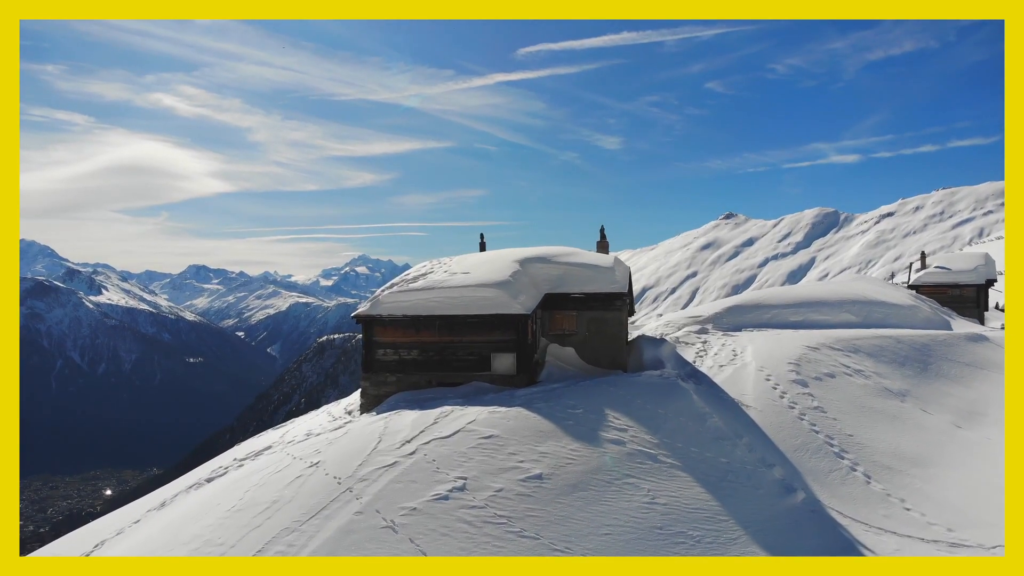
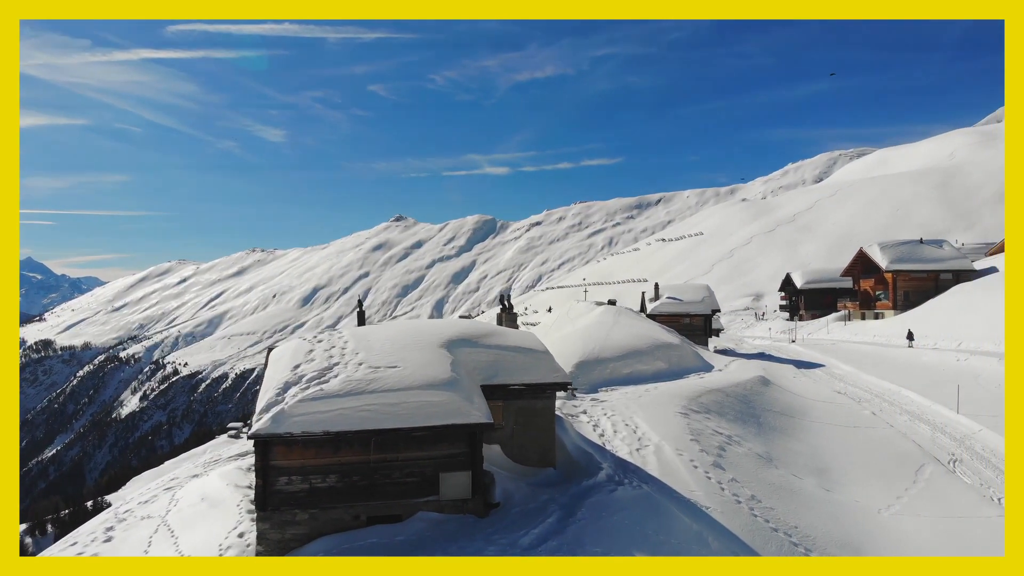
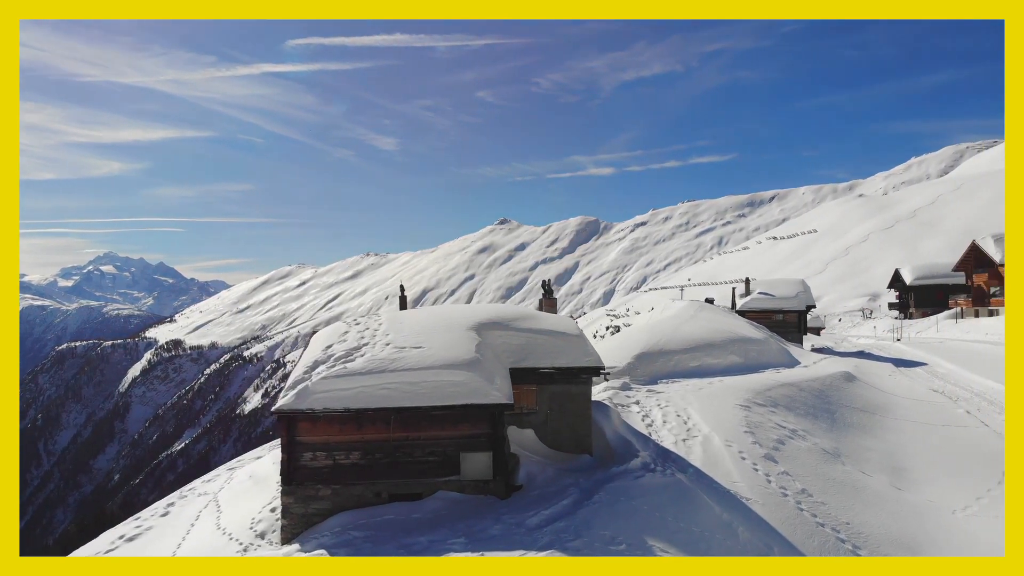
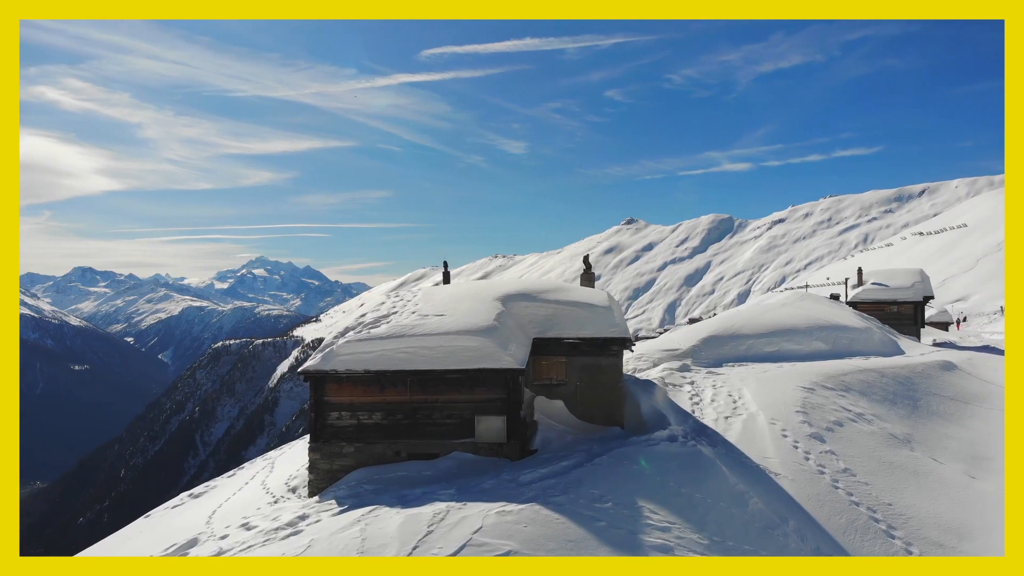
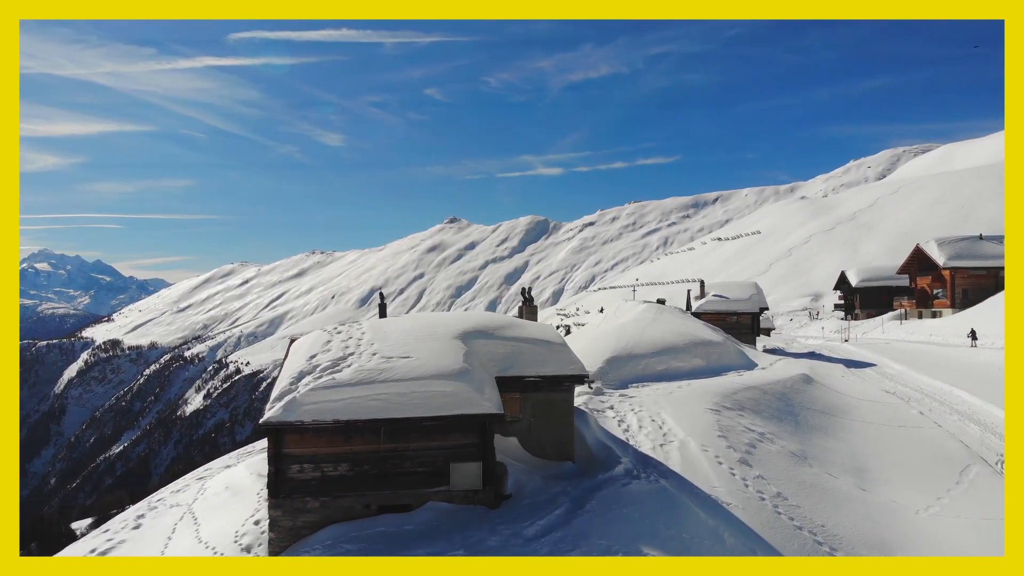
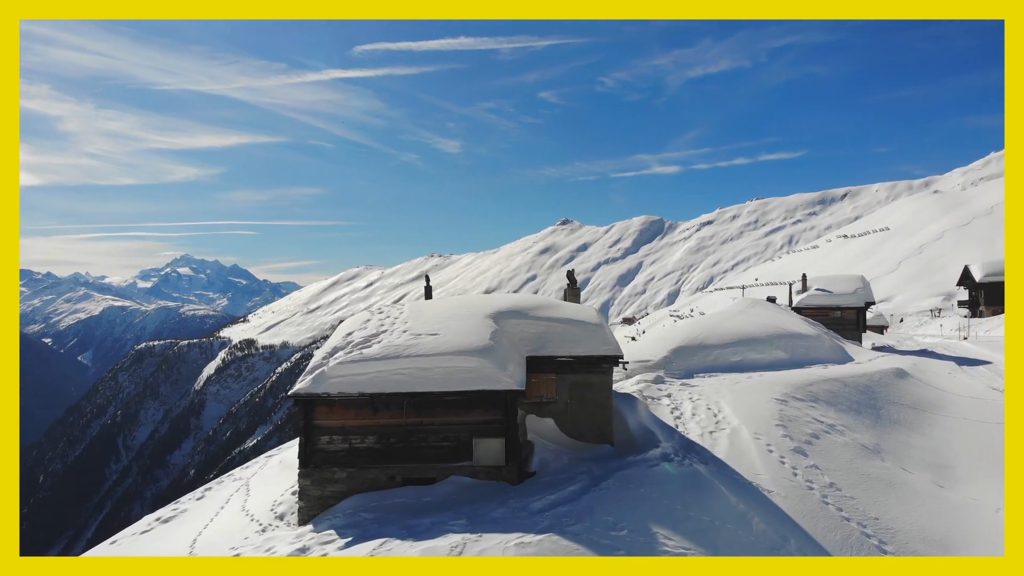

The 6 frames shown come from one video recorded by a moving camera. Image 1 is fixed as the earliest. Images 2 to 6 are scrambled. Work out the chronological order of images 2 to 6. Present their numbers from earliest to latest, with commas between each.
4, 6, 3, 5, 2
